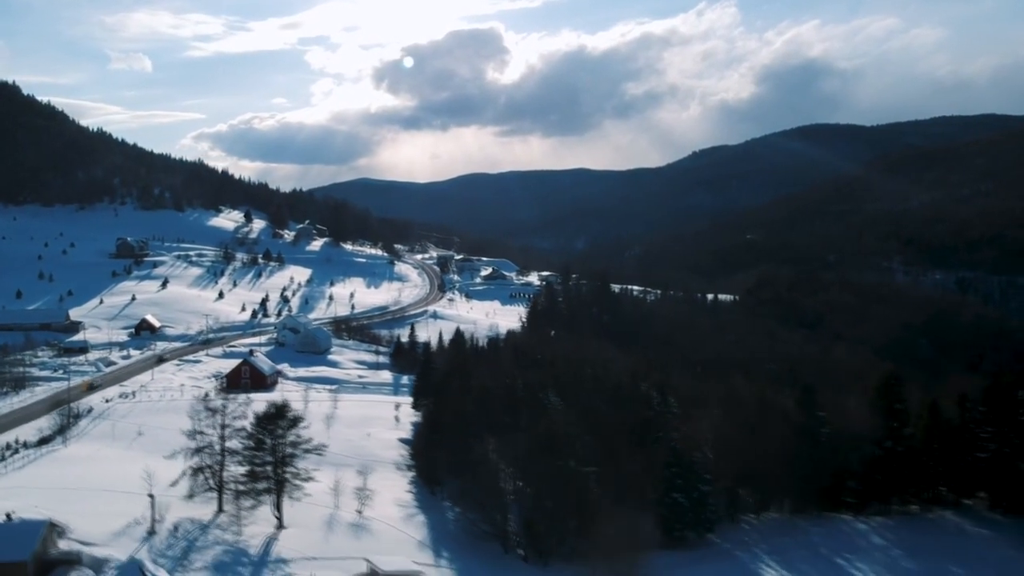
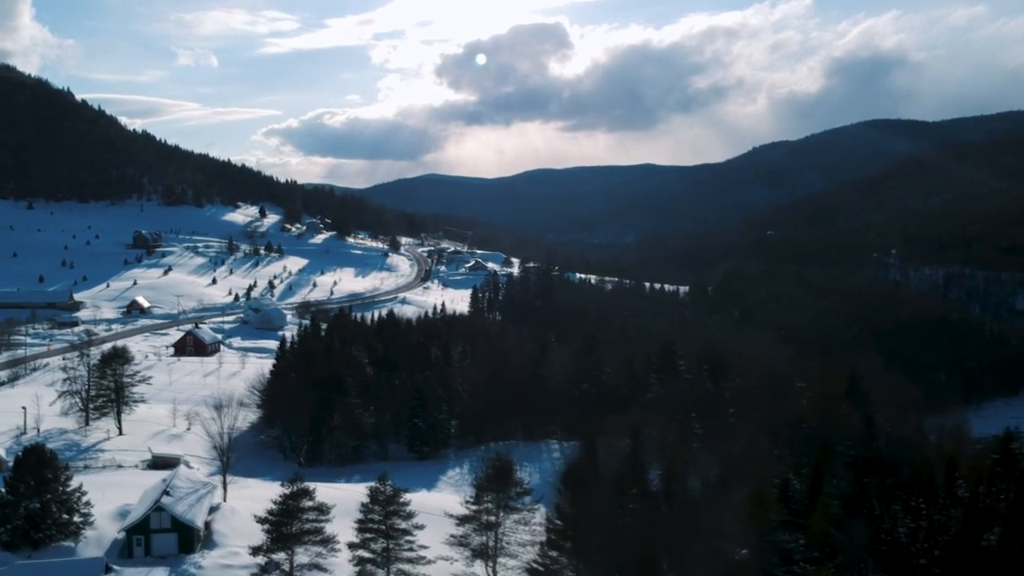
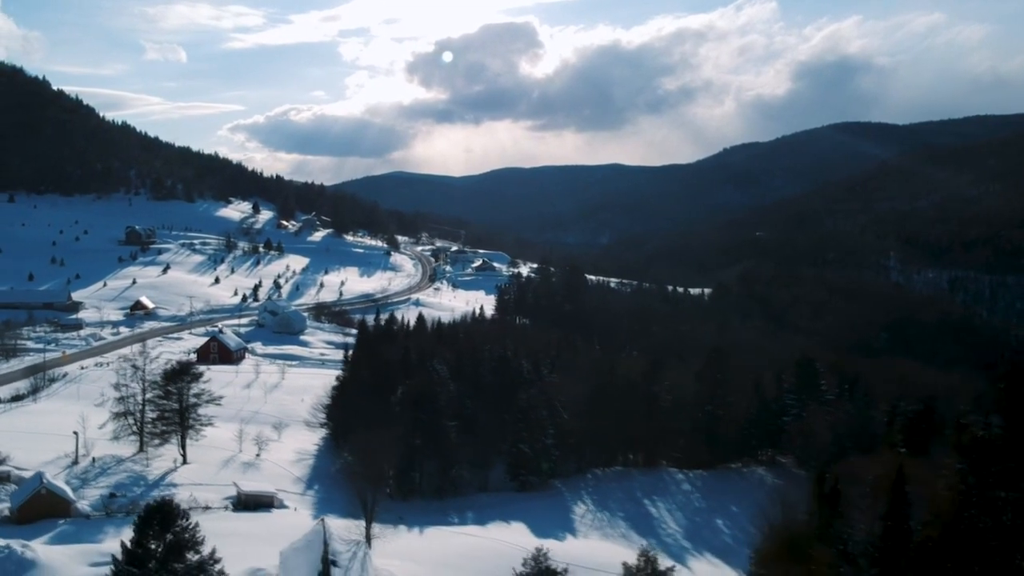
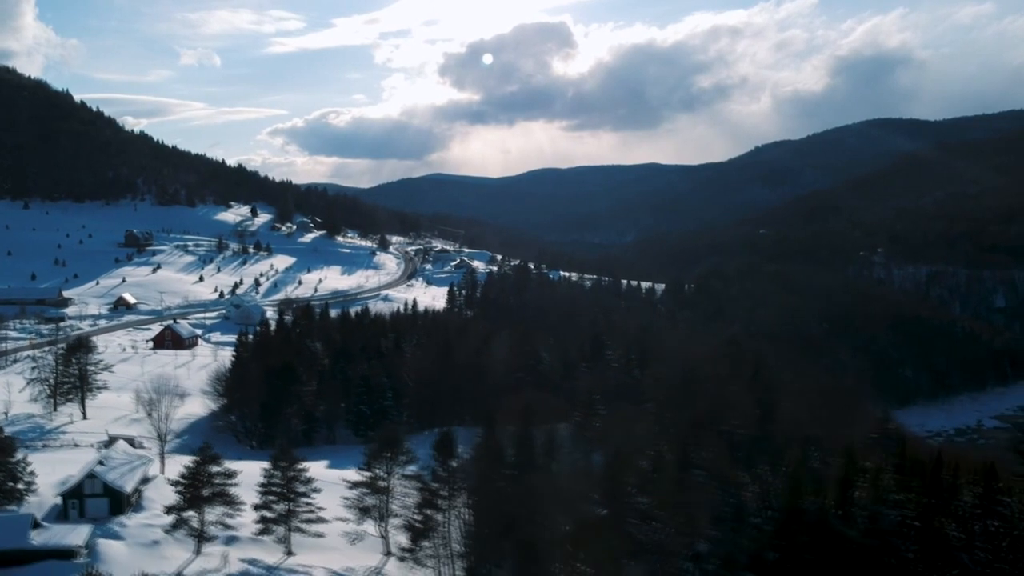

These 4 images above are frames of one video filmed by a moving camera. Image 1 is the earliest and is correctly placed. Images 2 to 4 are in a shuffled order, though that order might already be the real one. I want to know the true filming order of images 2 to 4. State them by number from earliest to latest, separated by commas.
3, 2, 4
